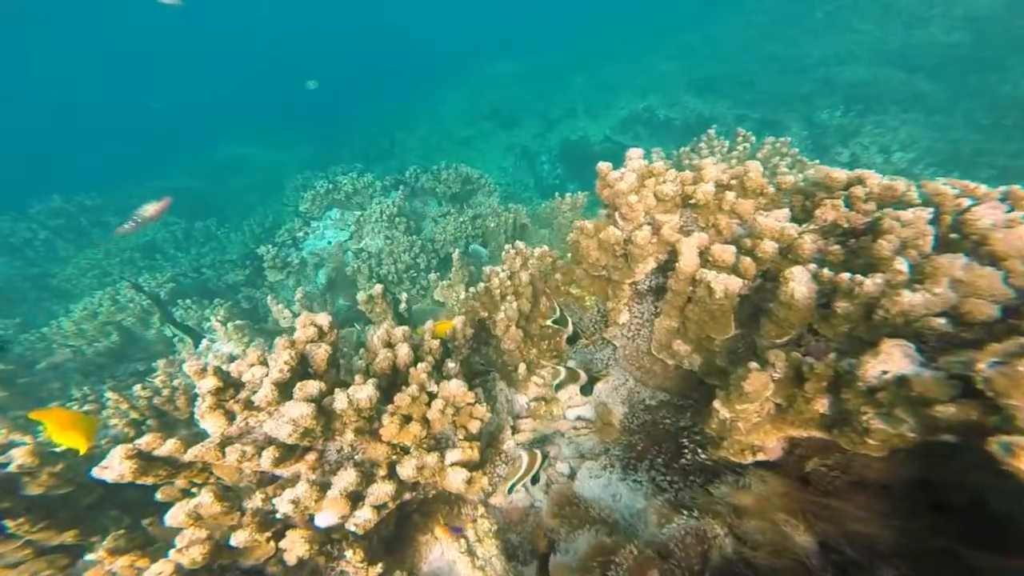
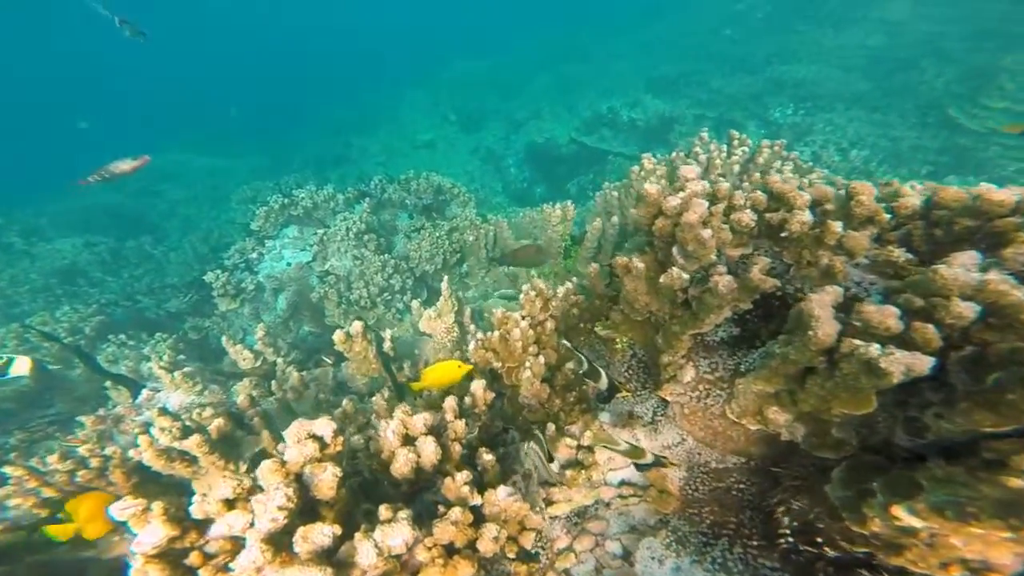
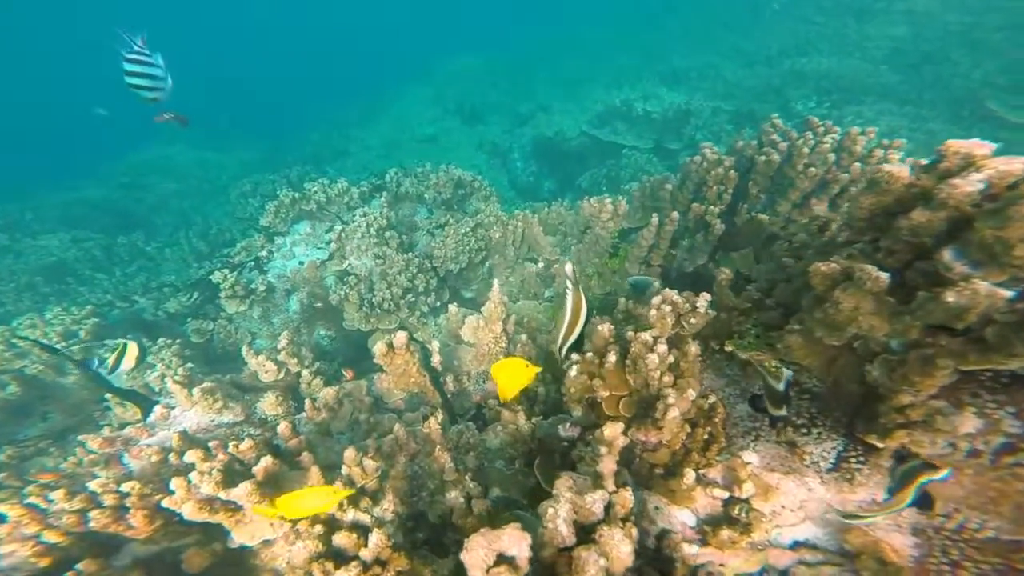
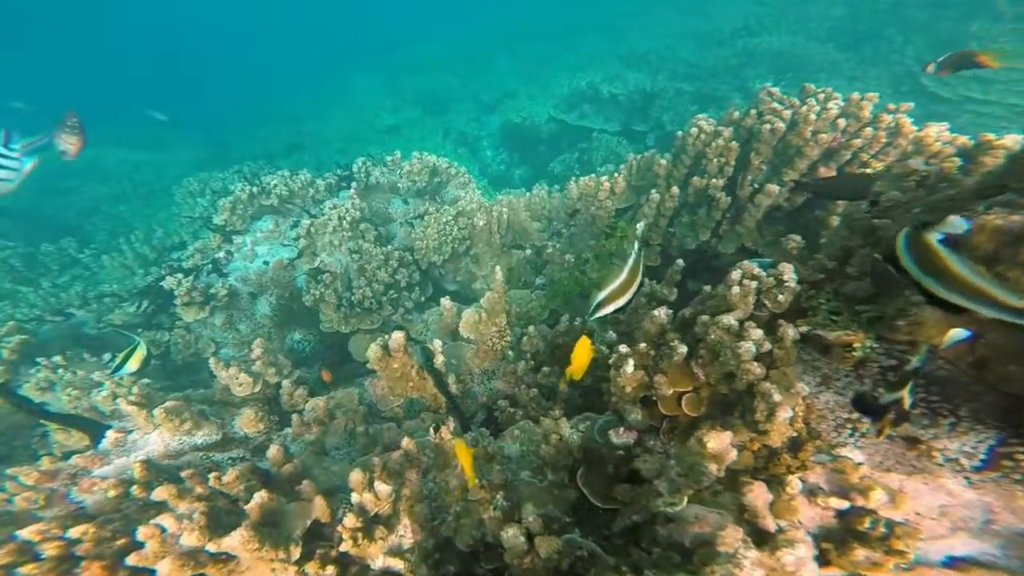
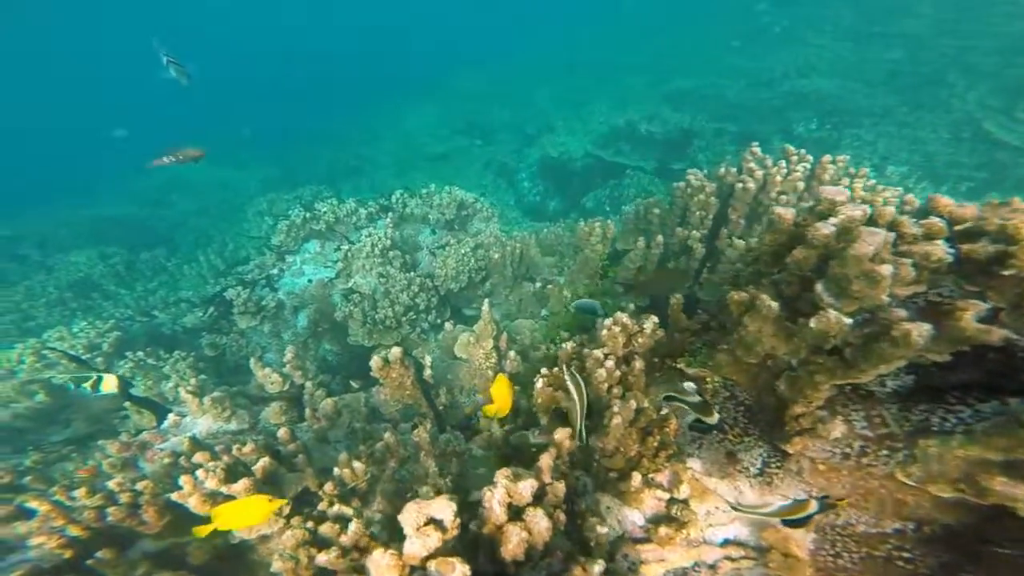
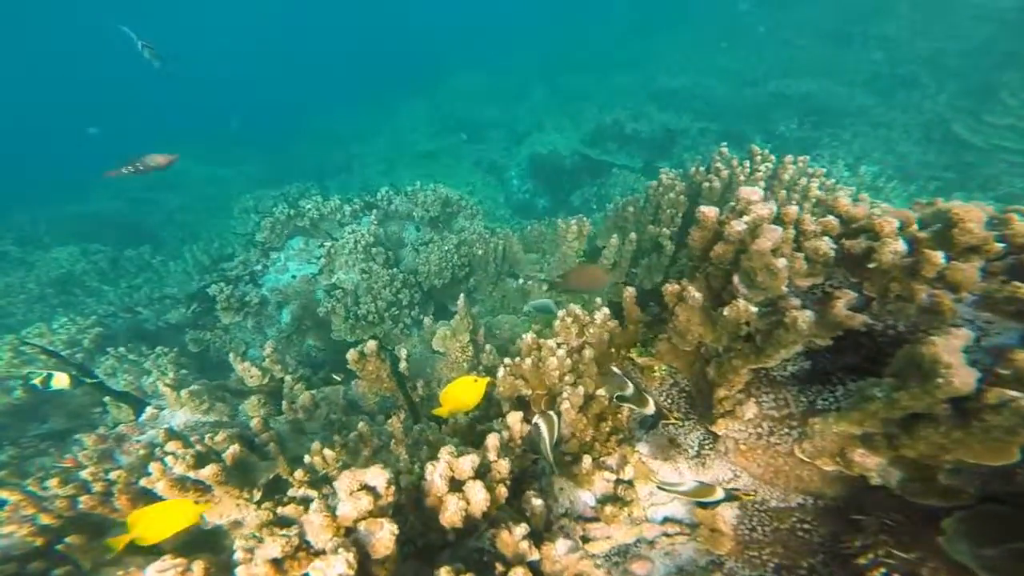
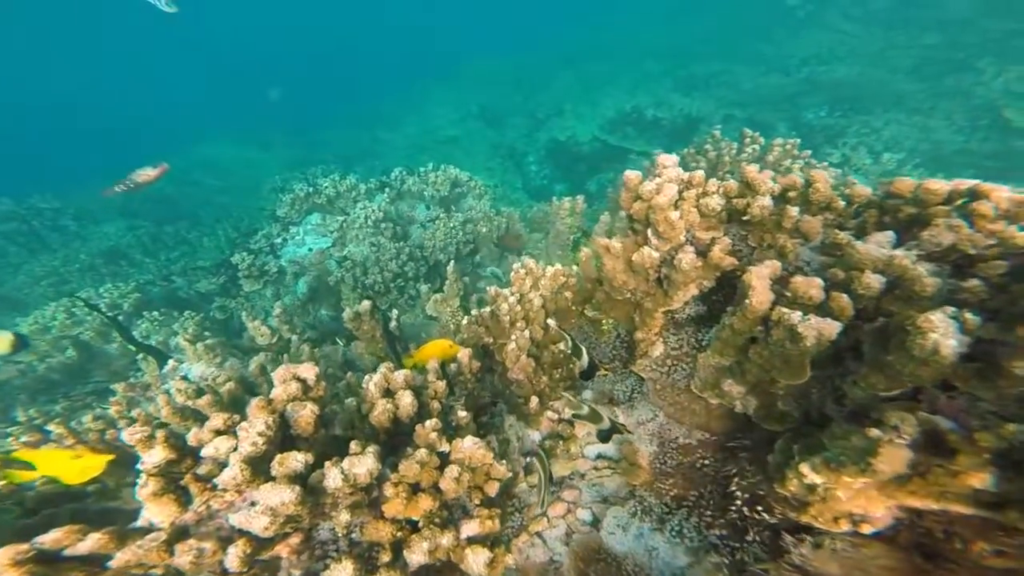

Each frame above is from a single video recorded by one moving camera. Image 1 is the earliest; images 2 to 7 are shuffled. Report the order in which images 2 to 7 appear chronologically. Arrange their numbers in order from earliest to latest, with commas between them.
7, 2, 6, 5, 3, 4
